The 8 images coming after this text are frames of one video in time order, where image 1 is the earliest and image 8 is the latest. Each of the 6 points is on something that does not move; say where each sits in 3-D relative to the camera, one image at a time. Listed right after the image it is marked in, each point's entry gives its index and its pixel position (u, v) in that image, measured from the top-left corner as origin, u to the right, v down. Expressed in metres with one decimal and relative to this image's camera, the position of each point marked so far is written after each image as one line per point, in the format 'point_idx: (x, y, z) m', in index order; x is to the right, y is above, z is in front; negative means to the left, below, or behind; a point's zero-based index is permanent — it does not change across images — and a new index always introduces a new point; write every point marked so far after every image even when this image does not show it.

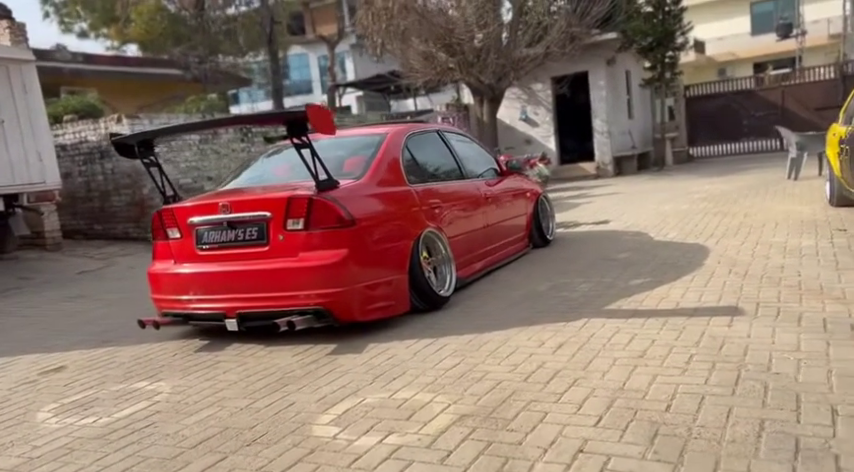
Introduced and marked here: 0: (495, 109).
0: (+1.4, +2.7, +16.8) m
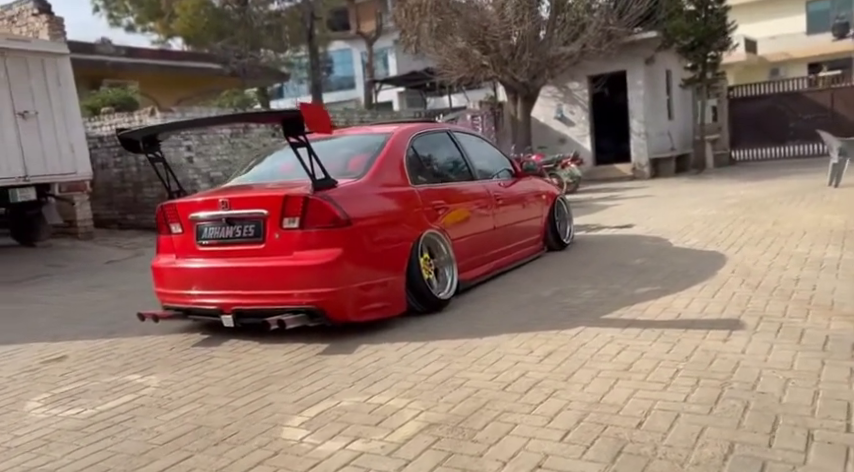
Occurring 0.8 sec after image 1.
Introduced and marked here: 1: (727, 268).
0: (+2.1, +2.7, +16.6) m
1: (+2.6, -0.3, +6.9) m
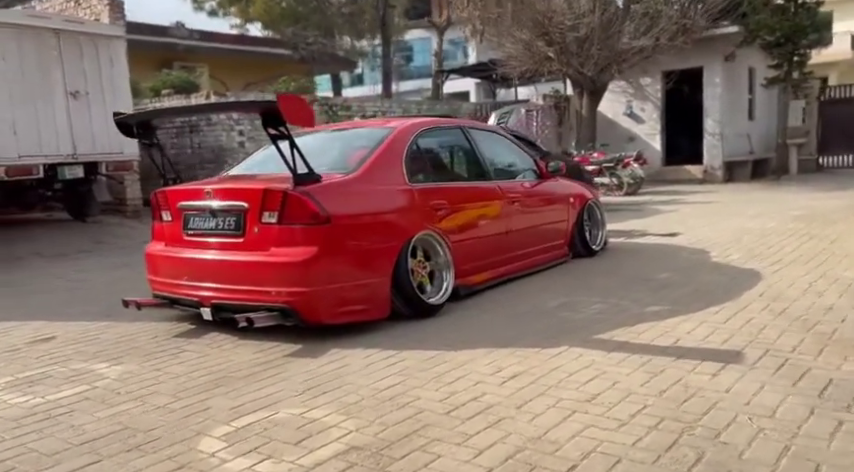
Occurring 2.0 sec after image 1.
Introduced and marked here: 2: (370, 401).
0: (+3.4, +2.7, +15.9) m
1: (+2.7, -0.4, +6.3) m
2: (-0.3, -0.9, +4.1) m
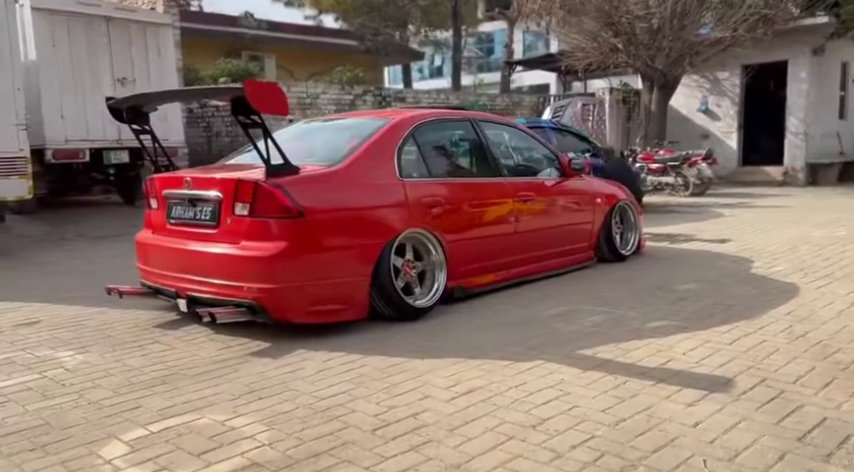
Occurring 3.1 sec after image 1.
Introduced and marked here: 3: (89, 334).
0: (+4.6, +2.7, +15.1) m
1: (+2.6, -0.5, +5.7) m
2: (-0.6, -0.9, +3.8) m
3: (-2.3, -0.7, +5.5) m
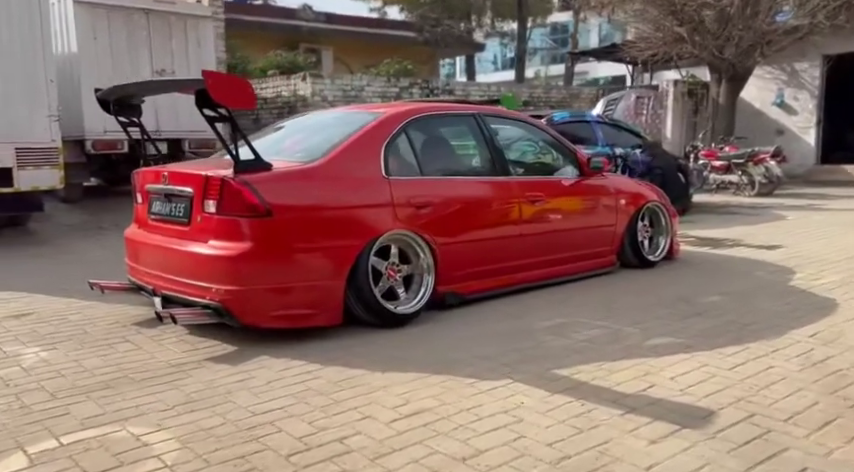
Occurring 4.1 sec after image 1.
0: (+5.6, +2.6, +14.1) m
1: (+2.5, -0.6, +5.0) m
2: (-0.9, -0.9, +3.6) m
3: (-2.4, -0.6, +5.4) m
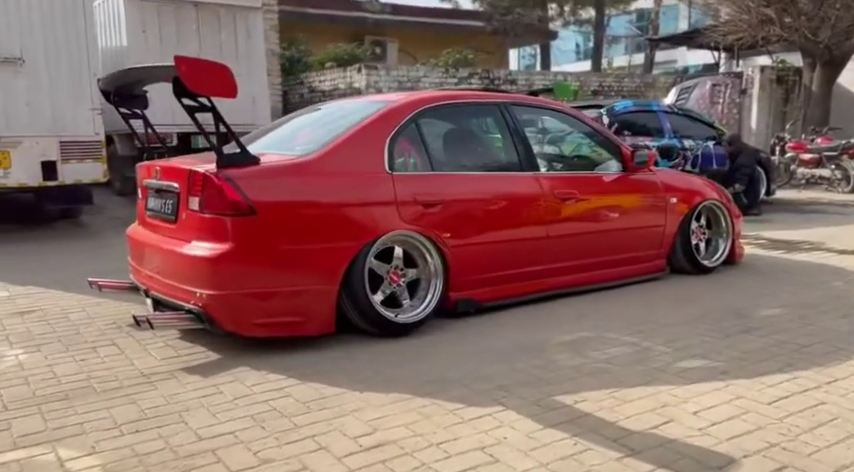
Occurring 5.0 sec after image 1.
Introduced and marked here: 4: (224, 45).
0: (+6.6, +2.6, +12.9) m
1: (+2.5, -0.6, +4.2) m
2: (-1.1, -0.9, +3.2) m
3: (-2.4, -0.6, +5.1) m
4: (-2.7, +2.5, +10.5) m
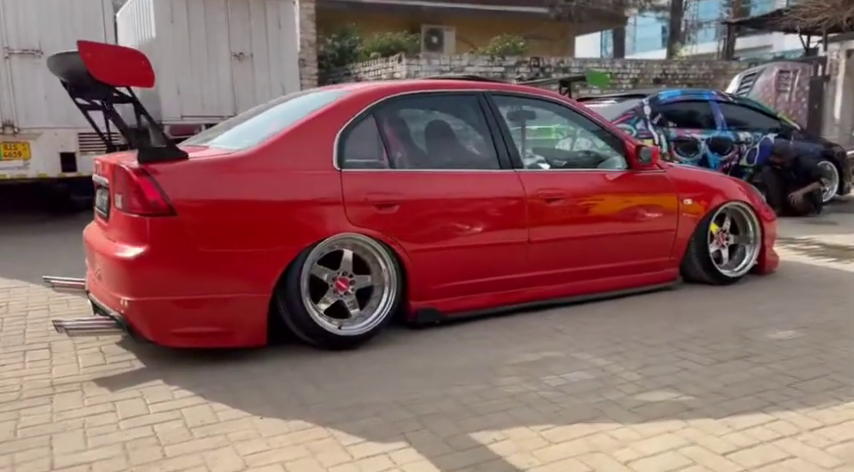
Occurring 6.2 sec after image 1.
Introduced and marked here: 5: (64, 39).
0: (+7.3, +2.6, +11.5) m
1: (+2.1, -0.7, +3.5) m
2: (-1.5, -0.9, +2.8) m
3: (-2.6, -0.6, +4.9) m
4: (-2.2, +2.6, +10.3) m
5: (-3.8, +2.0, +8.2) m
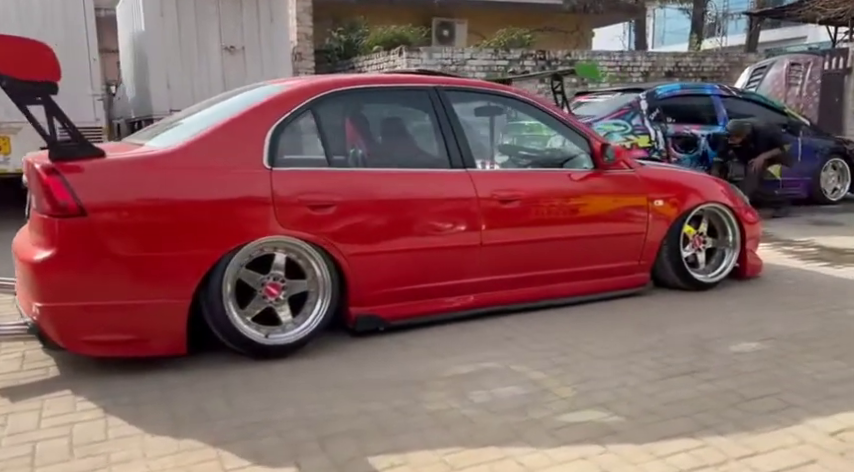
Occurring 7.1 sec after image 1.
0: (+7.3, +2.6, +10.9) m
1: (+1.8, -0.7, +3.1) m
2: (-1.9, -0.9, +2.7) m
3: (-2.9, -0.6, +4.8) m
4: (-2.2, +2.7, +10.1) m
5: (-3.9, +2.1, +8.1) m
